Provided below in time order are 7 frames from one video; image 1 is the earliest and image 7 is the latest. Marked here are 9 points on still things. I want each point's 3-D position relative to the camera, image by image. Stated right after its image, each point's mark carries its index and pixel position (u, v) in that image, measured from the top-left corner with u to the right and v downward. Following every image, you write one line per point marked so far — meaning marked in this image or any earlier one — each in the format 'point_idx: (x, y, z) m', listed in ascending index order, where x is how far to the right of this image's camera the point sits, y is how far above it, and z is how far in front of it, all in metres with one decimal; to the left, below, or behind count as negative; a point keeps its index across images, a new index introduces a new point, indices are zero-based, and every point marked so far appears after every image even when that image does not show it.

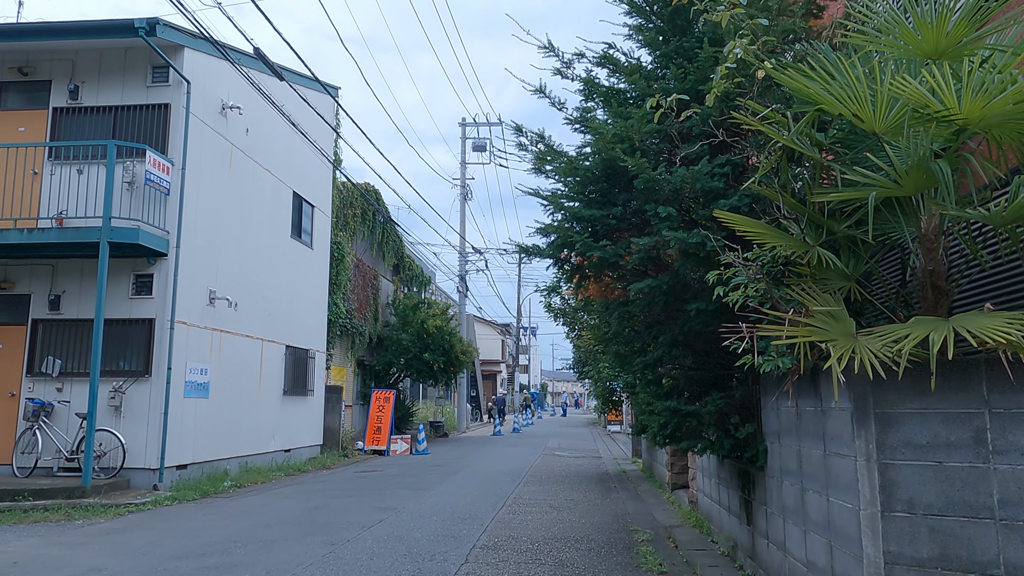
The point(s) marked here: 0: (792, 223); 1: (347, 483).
0: (+1.8, +0.4, +4.9) m
1: (-3.3, -3.9, +15.2) m
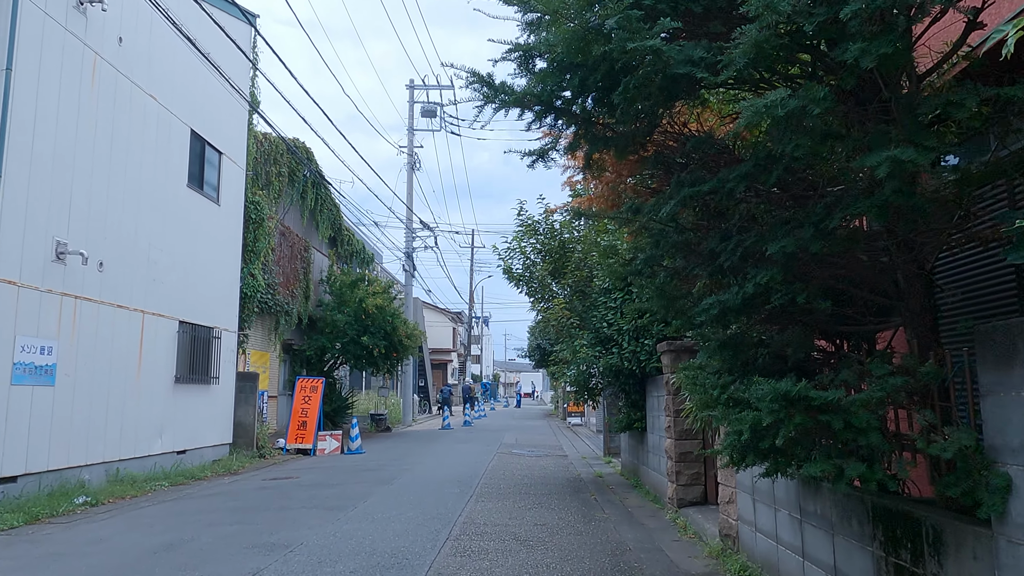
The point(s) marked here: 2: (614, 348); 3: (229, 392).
0: (+1.7, +1.0, +1.6) m
1: (-4.1, -3.2, +11.6) m
2: (+1.5, -0.9, +11.1) m
3: (-6.5, -2.4, +17.4) m
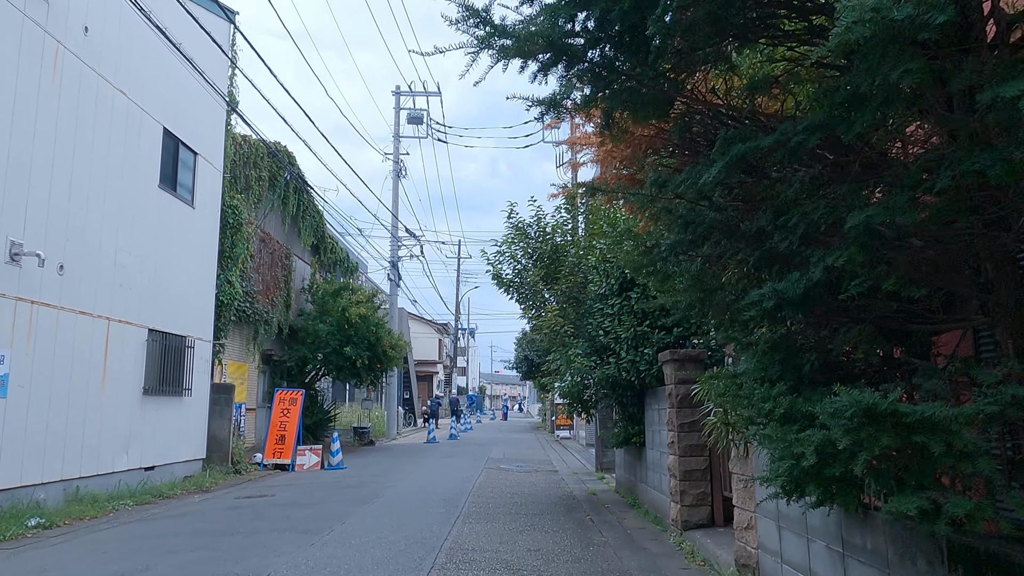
0: (+1.8, +1.1, +1.0) m
1: (-4.2, -3.3, +10.8) m
2: (+1.4, -1.0, +10.4) m
3: (-6.8, -2.5, +16.5) m
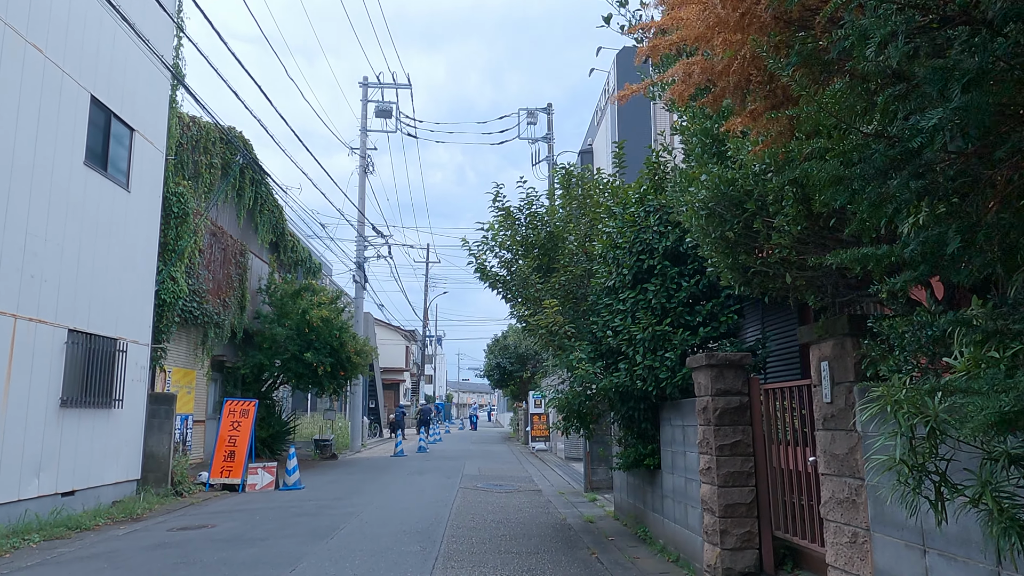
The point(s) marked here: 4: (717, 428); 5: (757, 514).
0: (+2.1, +1.3, -0.7) m
1: (-4.3, -3.1, +8.8) m
2: (+1.3, -0.9, +8.6) m
3: (-7.1, -2.5, +14.4) m
4: (+1.9, -1.3, +6.9) m
5: (+2.2, -2.0, +6.8) m
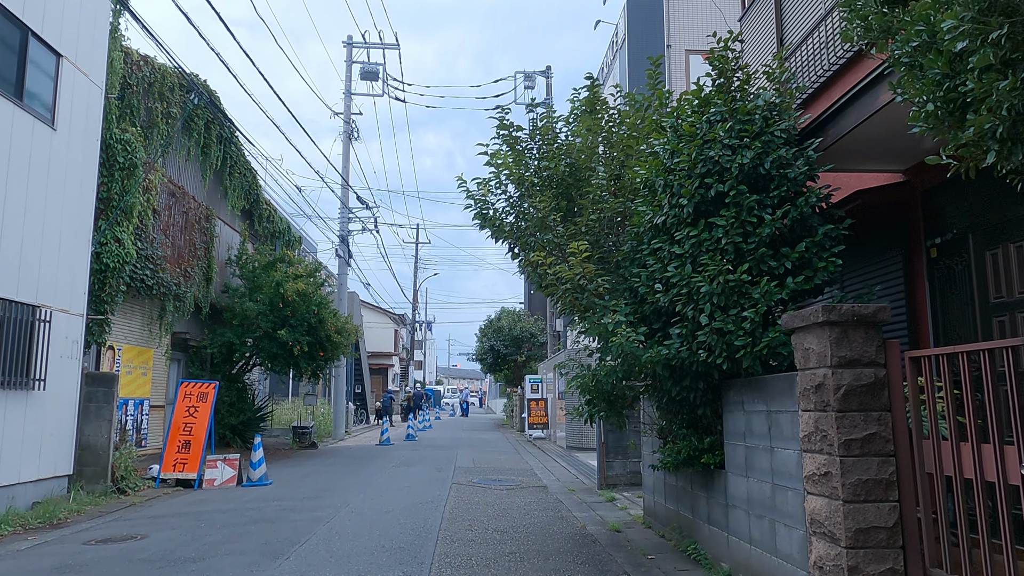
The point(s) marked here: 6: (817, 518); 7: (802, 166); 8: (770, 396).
0: (+2.3, +1.6, -3.0) m
1: (-4.2, -2.6, +6.5) m
2: (+1.4, -0.3, +6.4) m
3: (-7.1, -1.8, +12.1) m
4: (+2.0, -0.8, +4.6) m
5: (+2.4, -1.5, +4.6) m
6: (+1.9, -1.5, +4.8) m
7: (+2.4, +1.0, +6.1) m
8: (+1.9, -0.8, +5.7) m
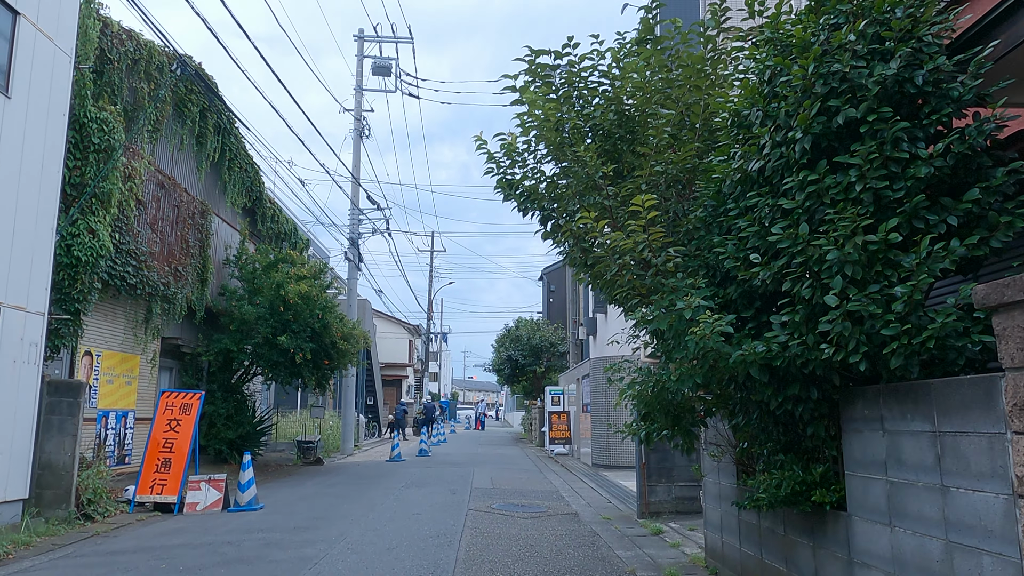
0: (+2.4, +2.0, -4.8) m
1: (-4.0, -2.4, +4.7) m
2: (+1.7, -0.2, +4.6) m
3: (-6.7, -1.7, +10.4) m
4: (+2.2, -0.6, +2.8) m
5: (+2.6, -1.3, +2.7) m
6: (+2.2, -1.3, +3.0) m
7: (+2.6, +1.2, +4.3) m
8: (+2.2, -0.6, +3.9) m
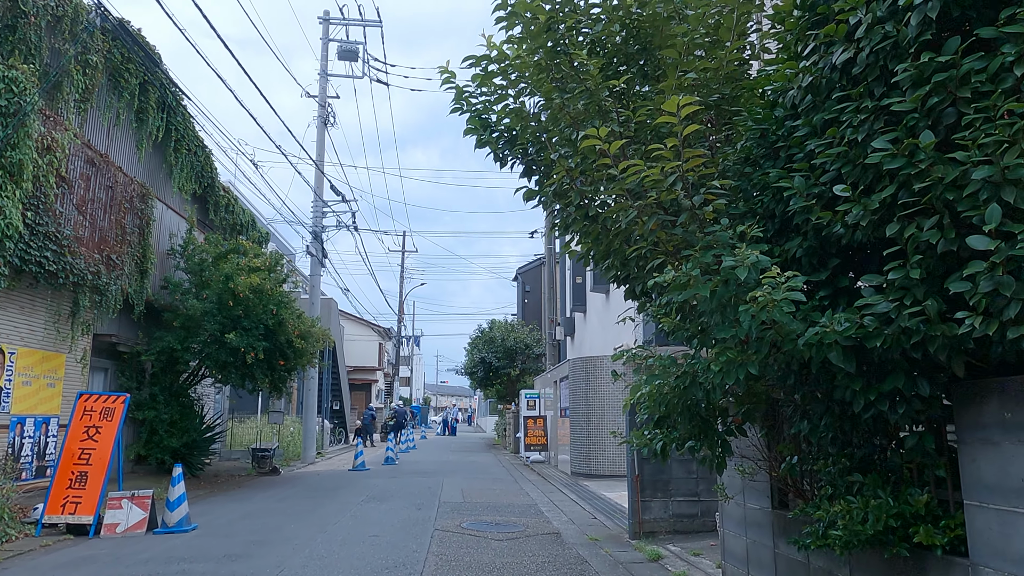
0: (+2.6, +2.2, -6.2) m
1: (-4.1, -2.2, +3.1) m
2: (+1.6, +0.1, +3.1) m
3: (-7.0, -1.5, +8.6) m
4: (+2.2, -0.3, +1.3) m
5: (+2.5, -1.1, +1.3) m
6: (+2.1, -1.0, +1.5) m
7: (+2.5, +1.4, +2.9) m
8: (+2.1, -0.4, +2.4) m
